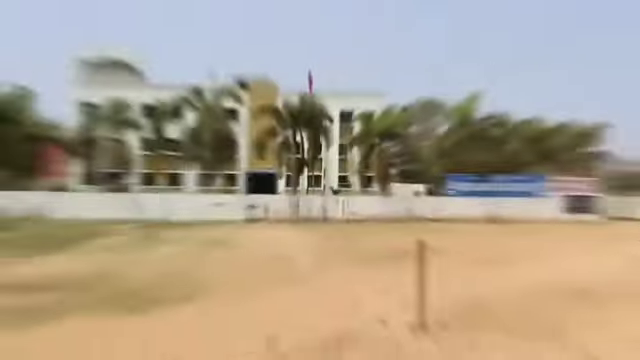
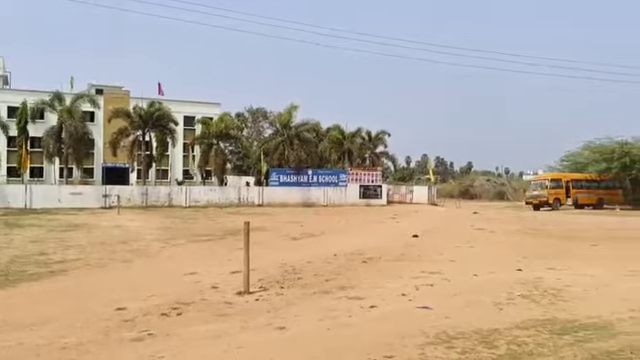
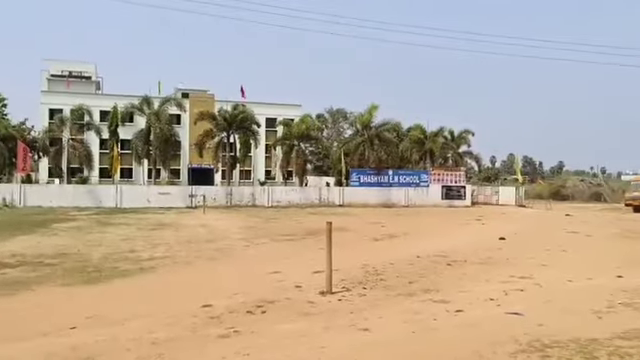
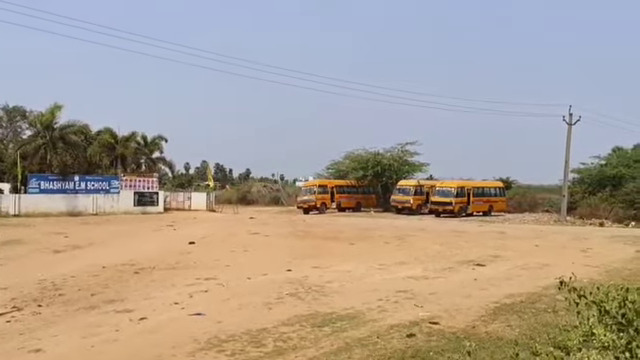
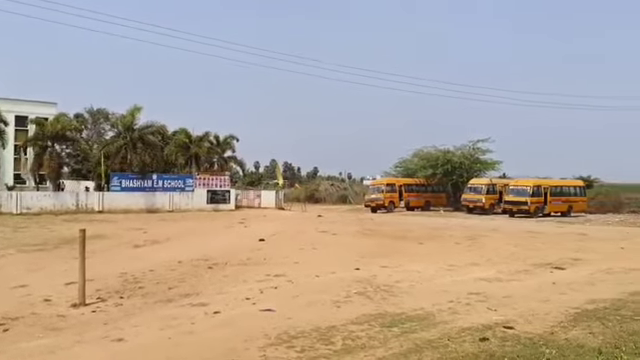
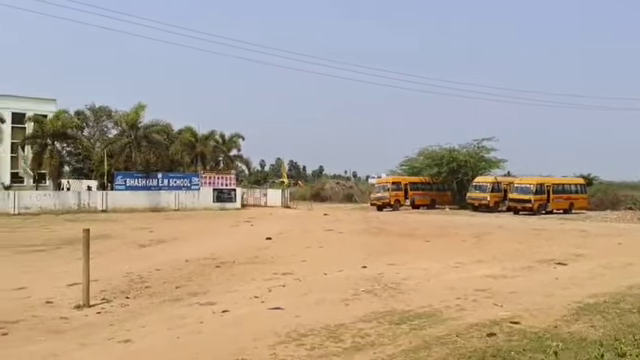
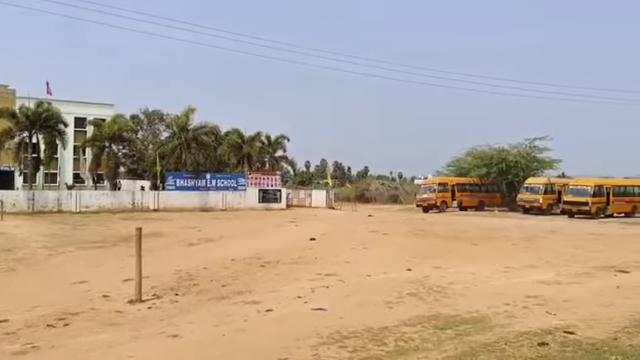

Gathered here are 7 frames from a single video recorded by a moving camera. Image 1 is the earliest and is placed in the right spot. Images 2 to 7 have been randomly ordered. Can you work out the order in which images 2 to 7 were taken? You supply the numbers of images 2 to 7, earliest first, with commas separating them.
3, 2, 7, 5, 4, 6
